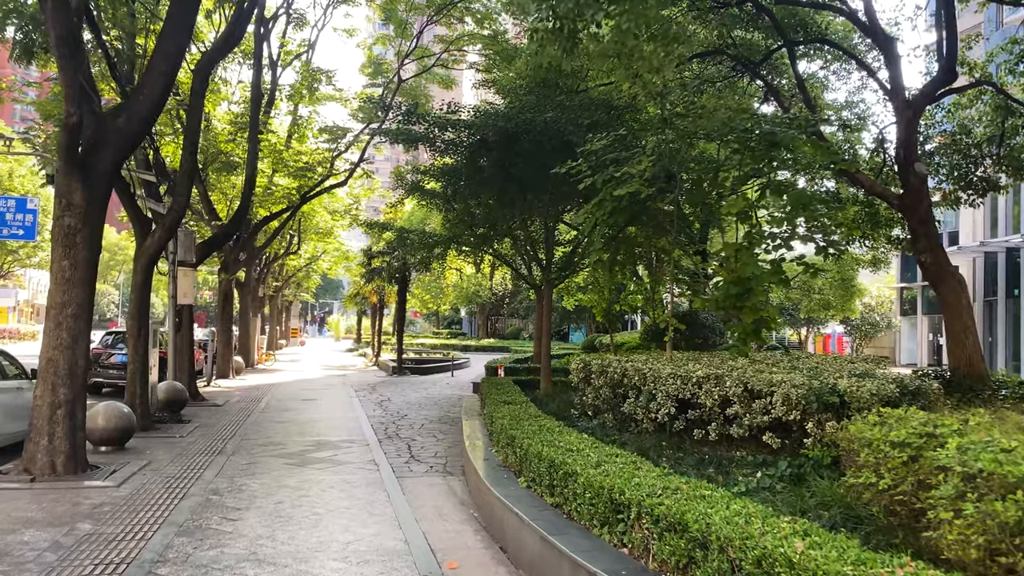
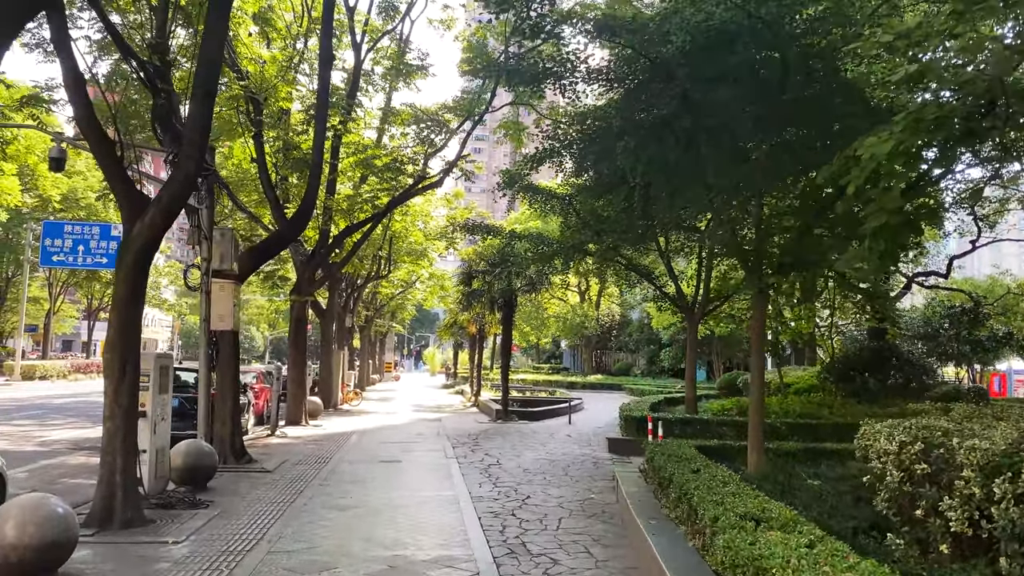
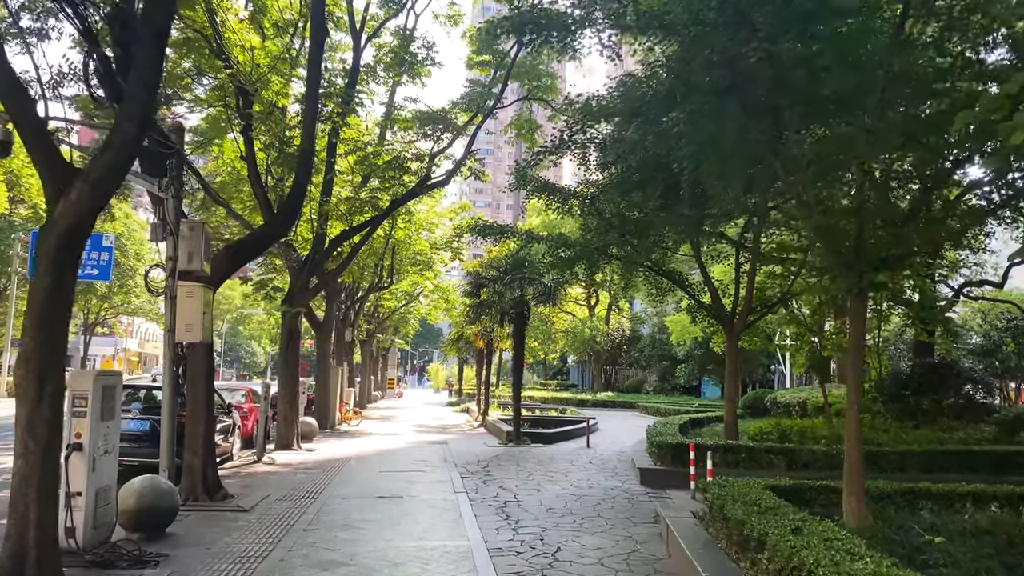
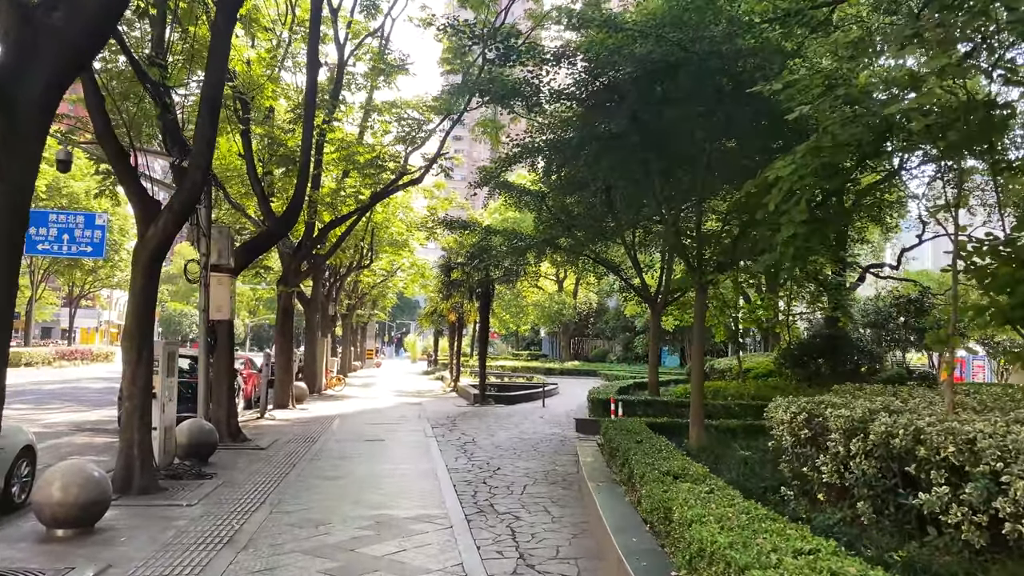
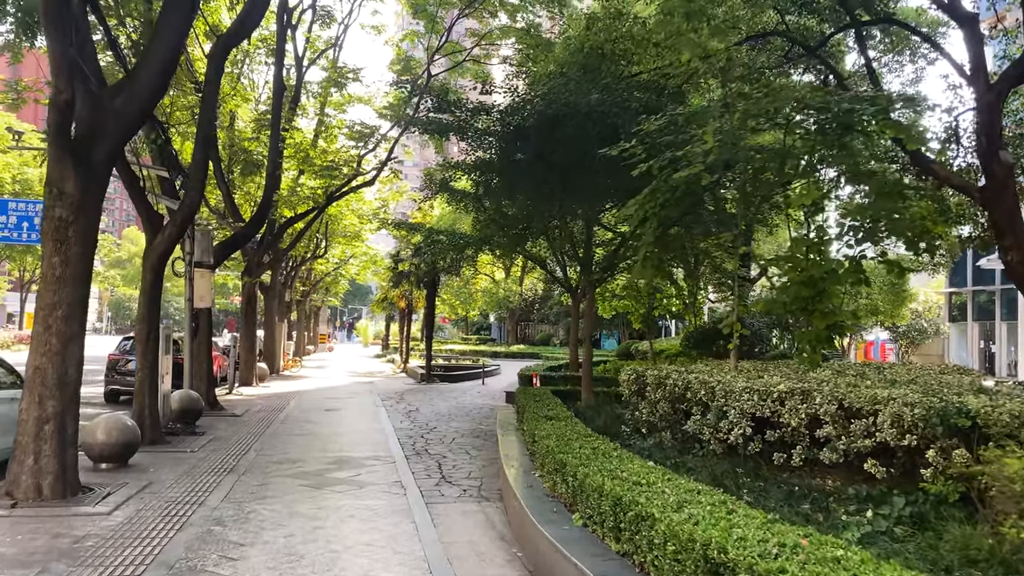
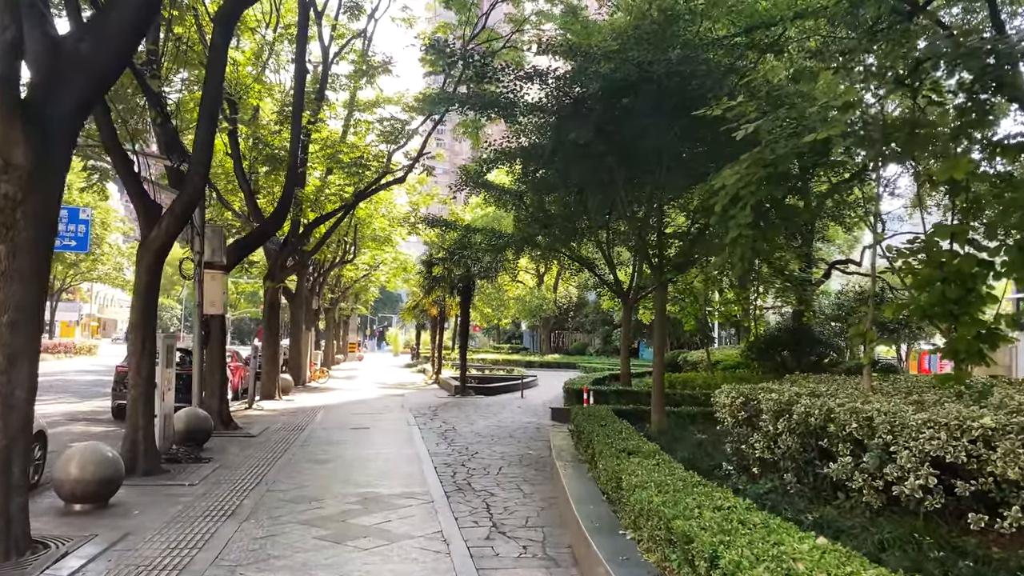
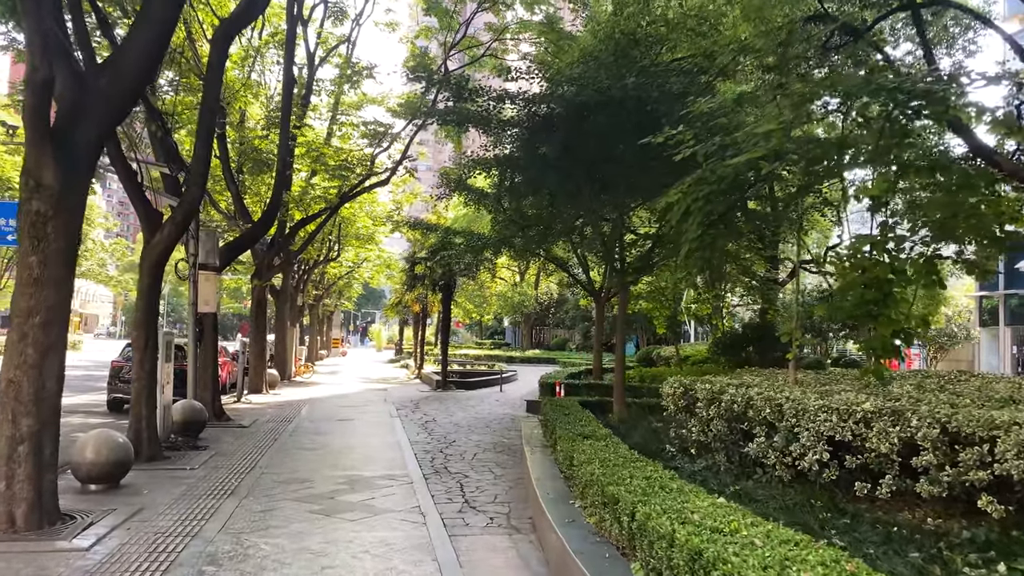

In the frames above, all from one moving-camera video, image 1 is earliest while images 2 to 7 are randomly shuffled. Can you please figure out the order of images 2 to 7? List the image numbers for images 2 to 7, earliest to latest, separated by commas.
5, 7, 6, 4, 2, 3
